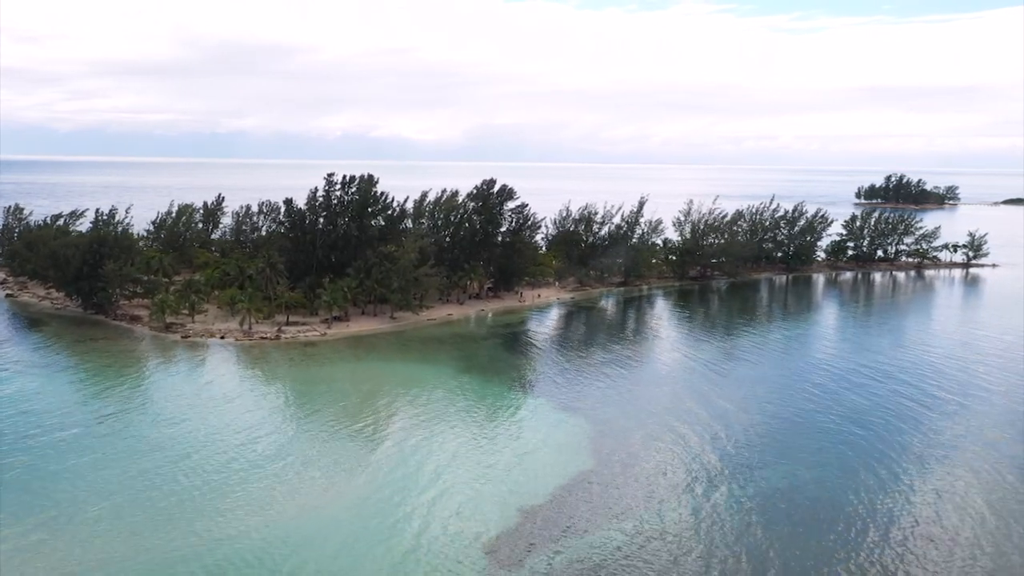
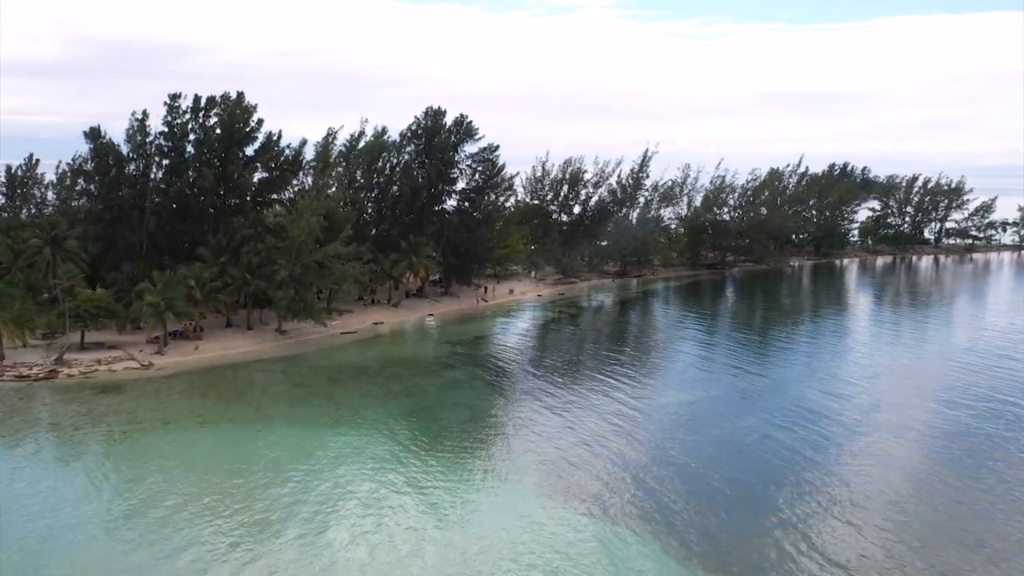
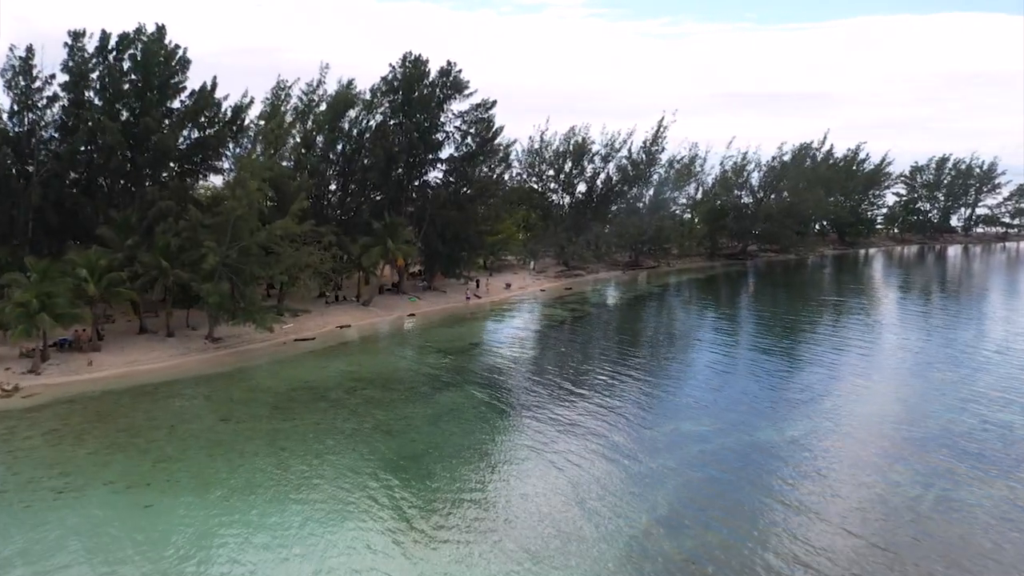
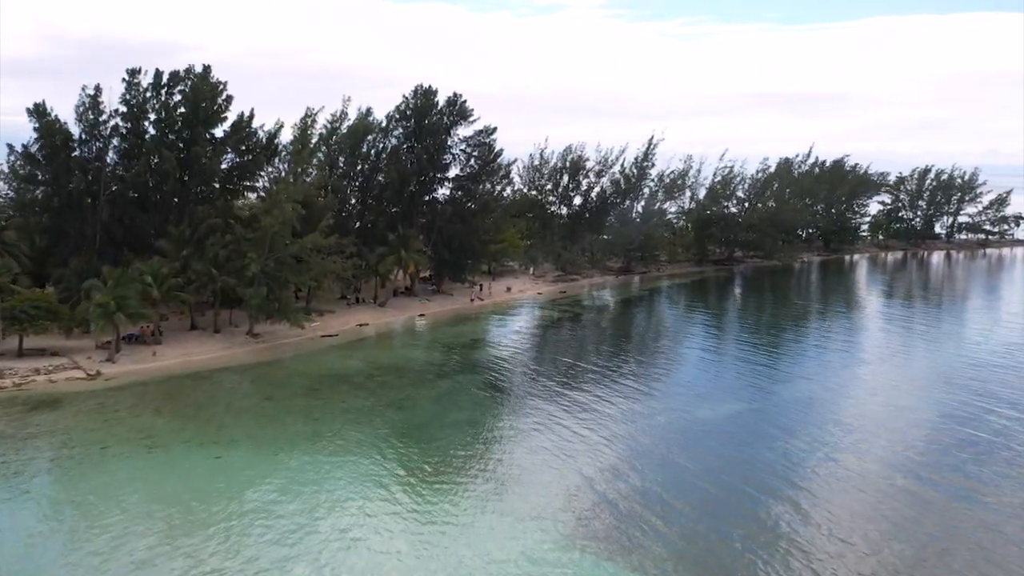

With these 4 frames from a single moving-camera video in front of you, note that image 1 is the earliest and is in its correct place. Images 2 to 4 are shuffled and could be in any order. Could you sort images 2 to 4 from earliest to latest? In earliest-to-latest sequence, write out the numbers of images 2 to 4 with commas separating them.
2, 4, 3
